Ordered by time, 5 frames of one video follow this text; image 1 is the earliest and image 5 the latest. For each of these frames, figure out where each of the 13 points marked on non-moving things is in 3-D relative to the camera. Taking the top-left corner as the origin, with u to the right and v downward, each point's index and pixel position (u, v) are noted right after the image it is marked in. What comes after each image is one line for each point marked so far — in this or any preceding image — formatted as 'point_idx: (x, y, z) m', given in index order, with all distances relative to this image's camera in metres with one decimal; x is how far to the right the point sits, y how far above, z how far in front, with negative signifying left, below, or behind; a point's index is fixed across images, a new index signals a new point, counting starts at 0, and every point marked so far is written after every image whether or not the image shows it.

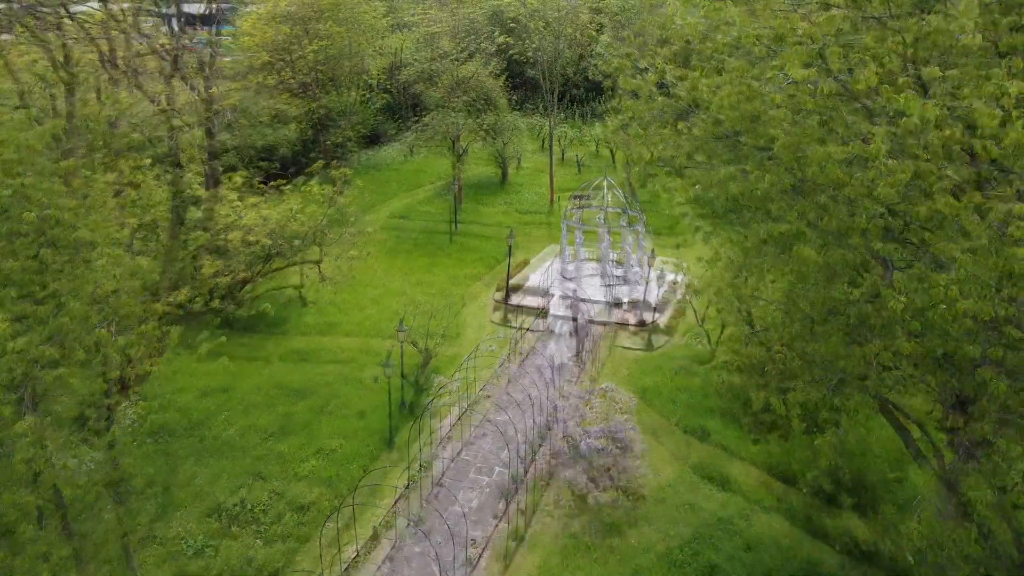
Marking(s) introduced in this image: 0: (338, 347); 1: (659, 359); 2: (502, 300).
0: (-4.4, -1.5, +17.2) m
1: (+3.6, -1.7, +16.7) m
2: (-0.3, -0.3, +20.0) m
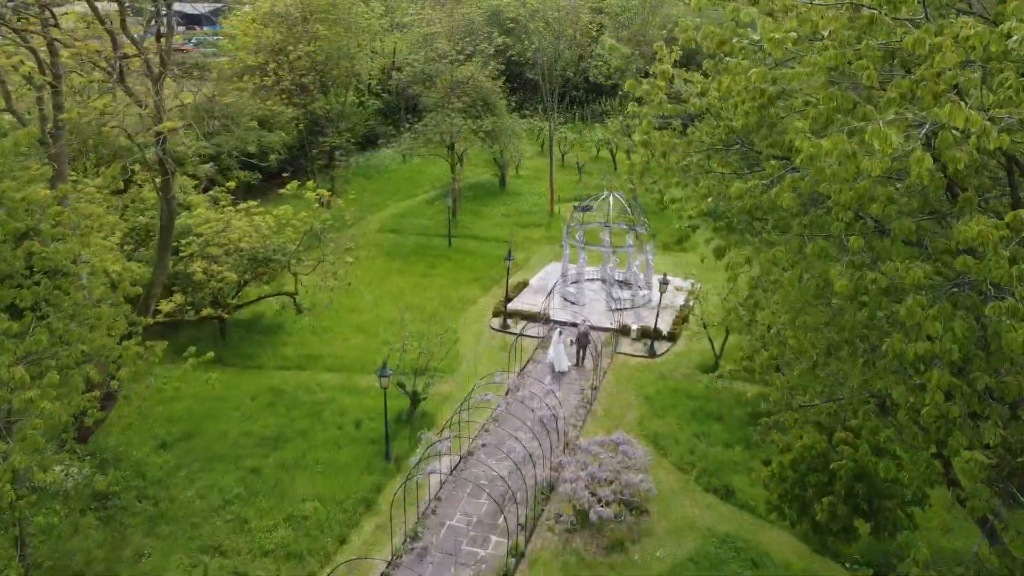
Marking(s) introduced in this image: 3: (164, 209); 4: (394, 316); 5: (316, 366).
0: (-4.4, -2.2, +15.5) m
1: (+3.5, -2.4, +15.0) m
2: (-0.3, -1.0, +18.3) m
3: (-5.8, +1.3, +11.4) m
4: (-3.2, -0.8, +18.6) m
5: (-4.6, -1.9, +16.2) m
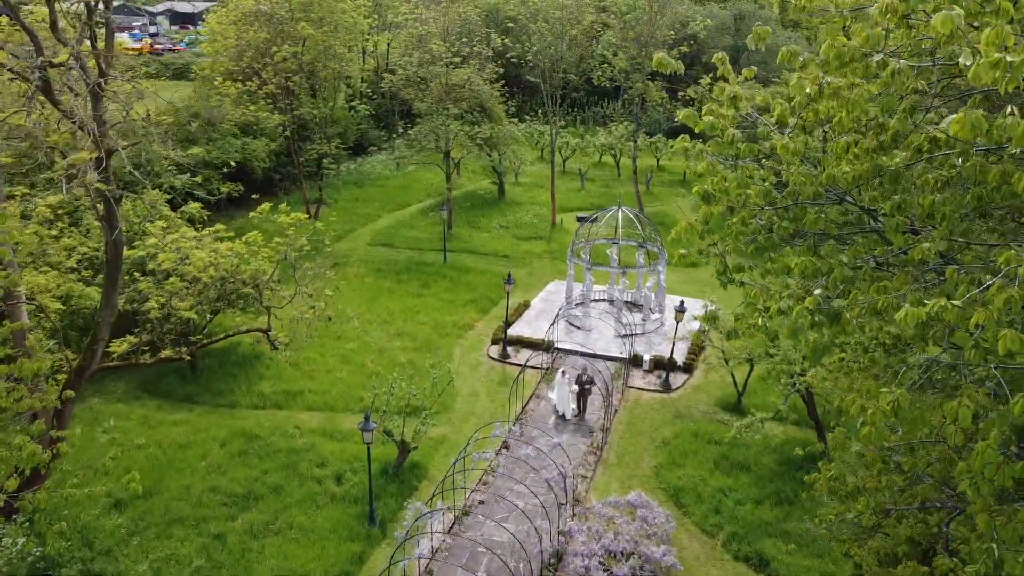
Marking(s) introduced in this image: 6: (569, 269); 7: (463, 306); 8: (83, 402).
0: (-4.4, -2.8, +13.9) m
1: (+3.6, -3.0, +13.4) m
2: (-0.3, -1.7, +16.7) m
3: (-5.7, +0.7, +9.7) m
4: (-3.2, -1.4, +17.0) m
5: (-4.6, -2.5, +14.6) m
6: (+1.6, +0.5, +18.8) m
7: (-1.4, -0.5, +19.3) m
8: (-9.1, -2.4, +14.6) m
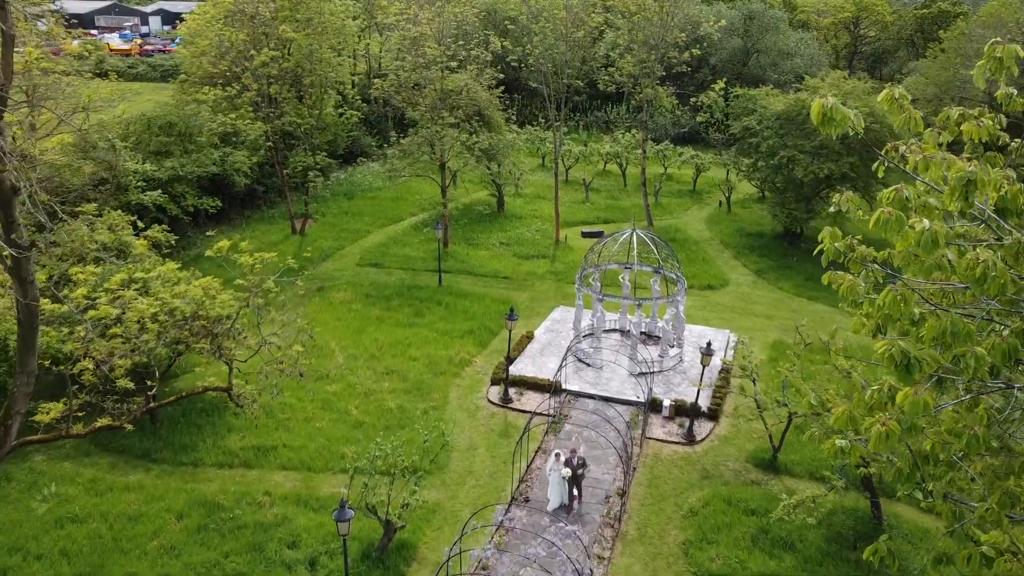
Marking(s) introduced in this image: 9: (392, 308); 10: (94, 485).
0: (-4.3, -3.6, +12.0) m
1: (+3.6, -3.8, +11.6) m
2: (-0.3, -2.4, +14.9) m
3: (-5.7, -0.1, +7.9) m
4: (-3.2, -2.2, +15.1) m
5: (-4.6, -3.3, +12.8) m
6: (+1.6, -0.3, +16.9) m
7: (-1.3, -1.3, +17.4) m
8: (-9.1, -3.2, +12.7) m
9: (-3.3, -0.6, +18.9) m
10: (-7.4, -3.5, +12.1) m
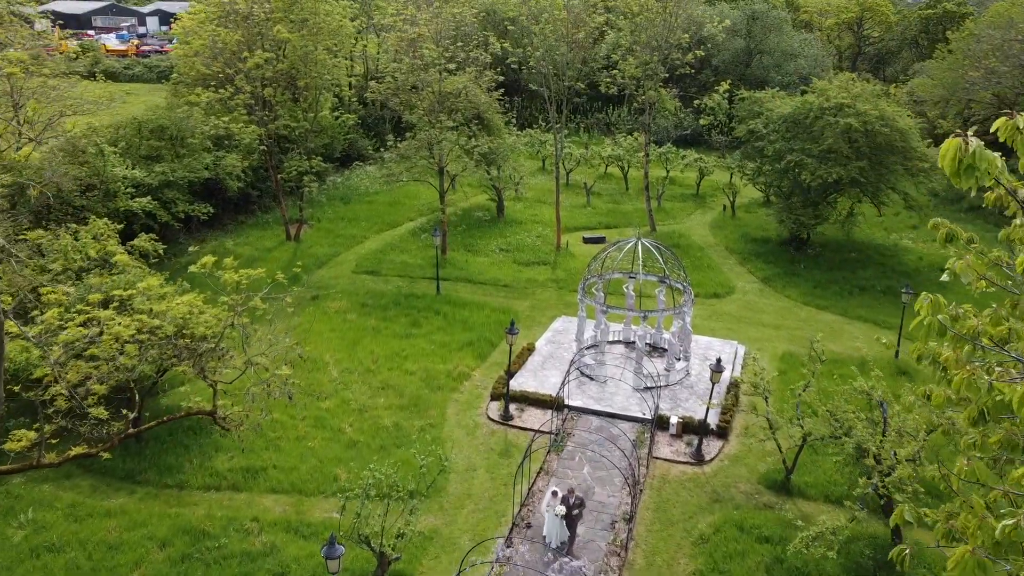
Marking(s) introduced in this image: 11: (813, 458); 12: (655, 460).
0: (-4.3, -3.9, +11.4) m
1: (+3.6, -4.1, +11.0) m
2: (-0.3, -2.7, +14.3) m
3: (-5.6, -0.4, +7.3) m
4: (-3.2, -2.4, +14.5) m
5: (-4.6, -3.6, +12.2) m
6: (+1.6, -0.5, +16.4) m
7: (-1.3, -1.5, +16.8) m
8: (-9.1, -3.5, +12.1) m
9: (-3.3, -0.8, +18.3) m
10: (-7.4, -3.8, +11.5) m
11: (+5.6, -3.2, +12.9) m
12: (+2.7, -3.3, +13.0) m
